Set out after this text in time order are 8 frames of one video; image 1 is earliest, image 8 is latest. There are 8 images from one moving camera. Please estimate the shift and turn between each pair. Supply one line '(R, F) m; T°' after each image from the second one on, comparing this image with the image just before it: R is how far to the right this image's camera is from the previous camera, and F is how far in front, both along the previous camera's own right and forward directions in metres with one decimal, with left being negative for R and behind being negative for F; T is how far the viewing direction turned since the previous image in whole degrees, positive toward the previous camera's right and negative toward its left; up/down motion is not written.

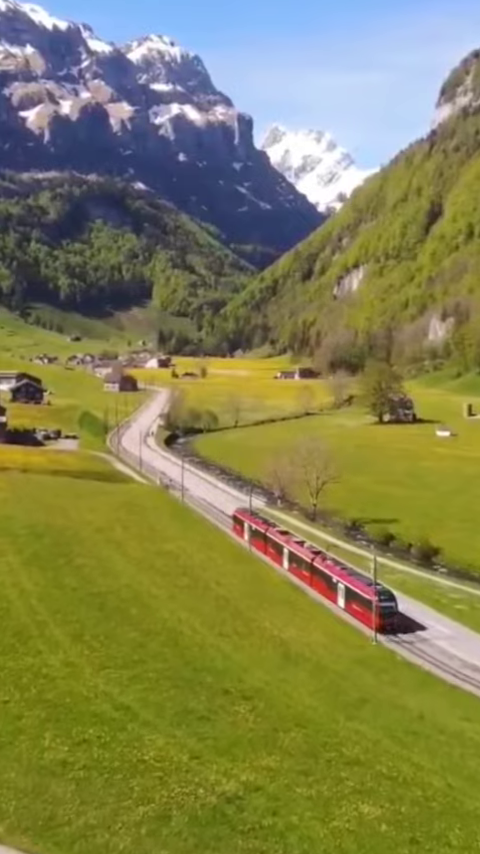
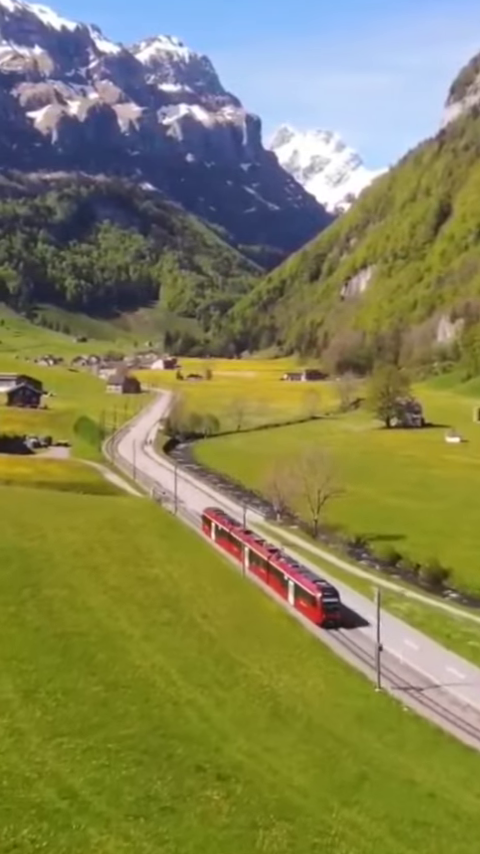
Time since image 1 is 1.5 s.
(+1.2, +7.0) m; 0°
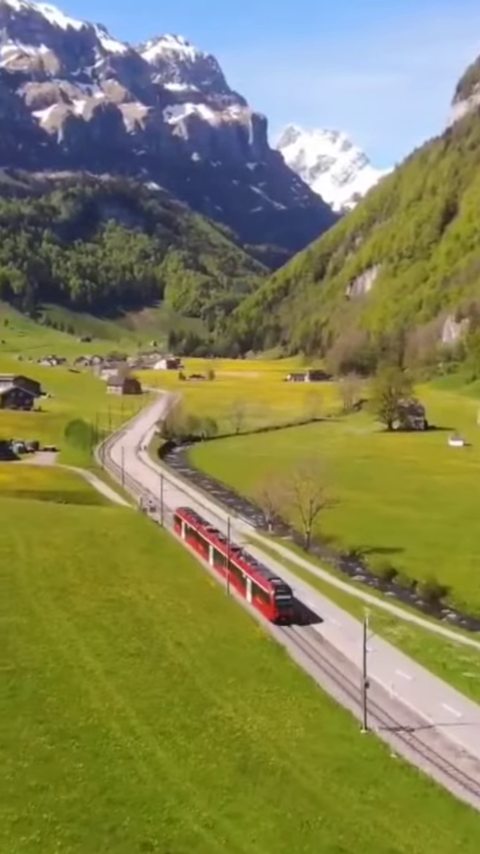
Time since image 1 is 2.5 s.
(+1.7, +4.9) m; 0°
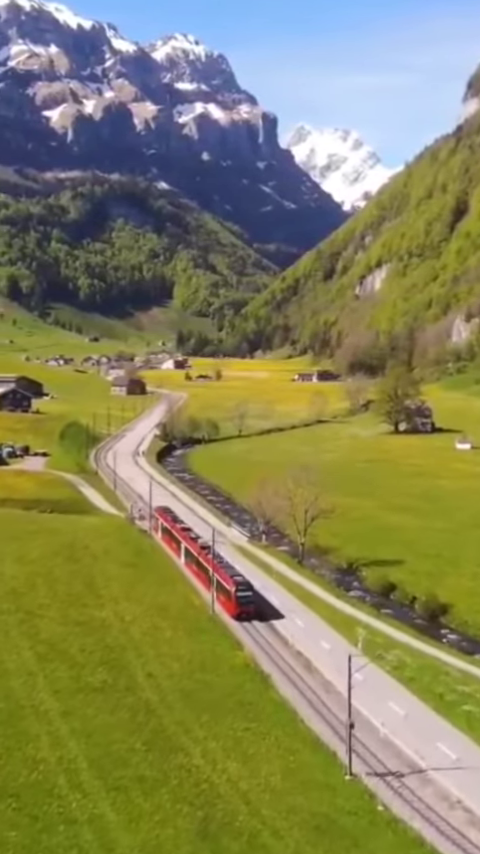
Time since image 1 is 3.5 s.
(+1.8, +4.8) m; -1°
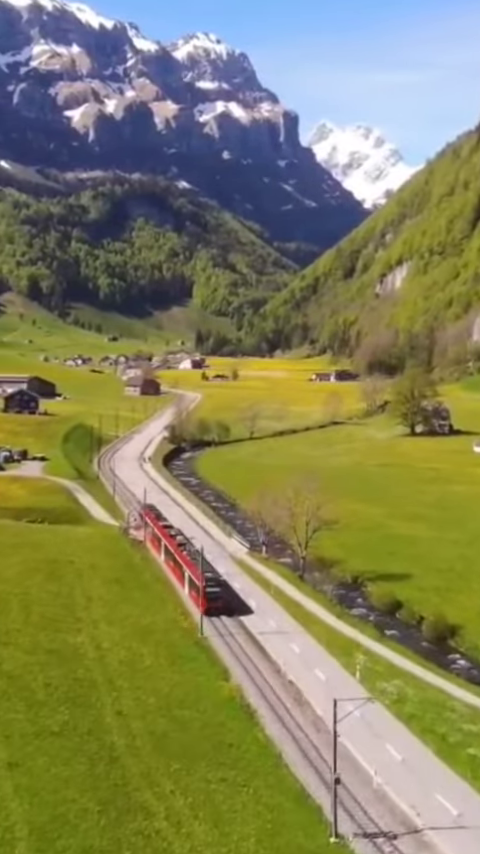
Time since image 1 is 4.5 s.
(+2.0, +5.1) m; -1°
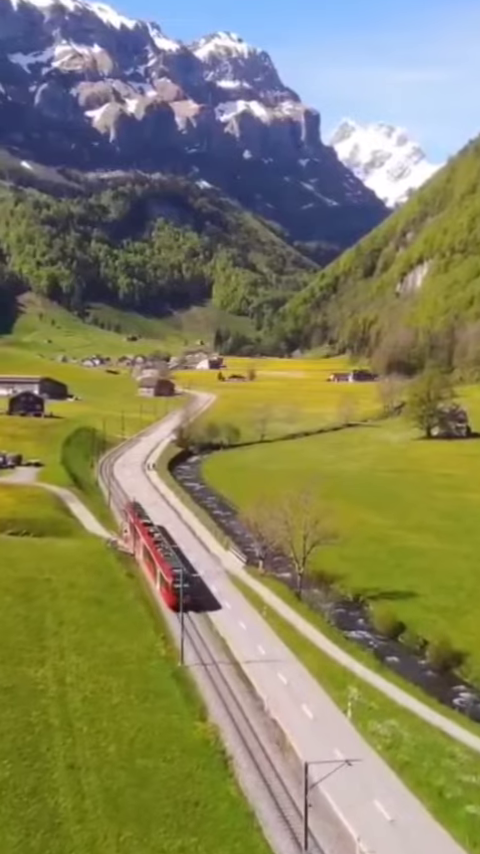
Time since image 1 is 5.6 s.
(+2.2, +5.4) m; -1°
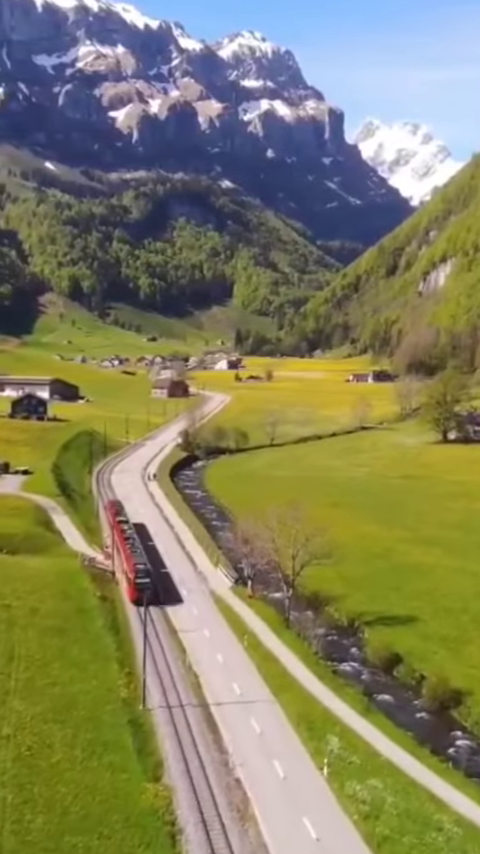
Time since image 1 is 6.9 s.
(+2.9, +6.6) m; -1°
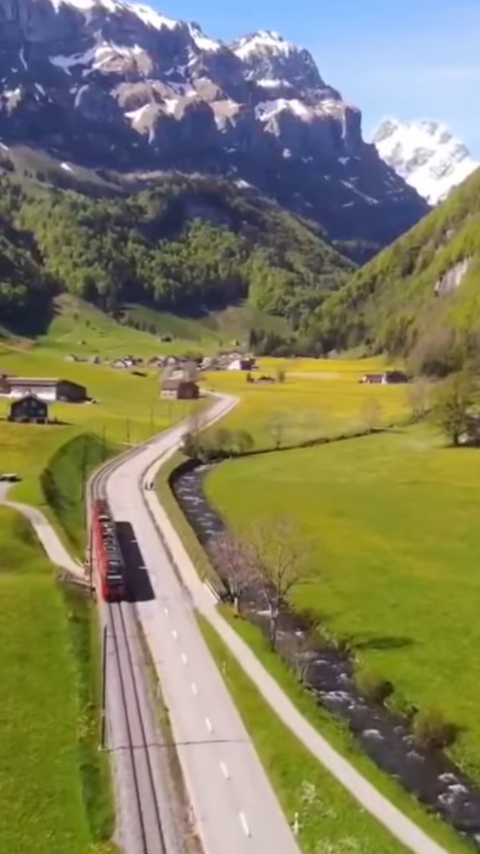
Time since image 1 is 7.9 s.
(+2.3, +4.9) m; -1°
